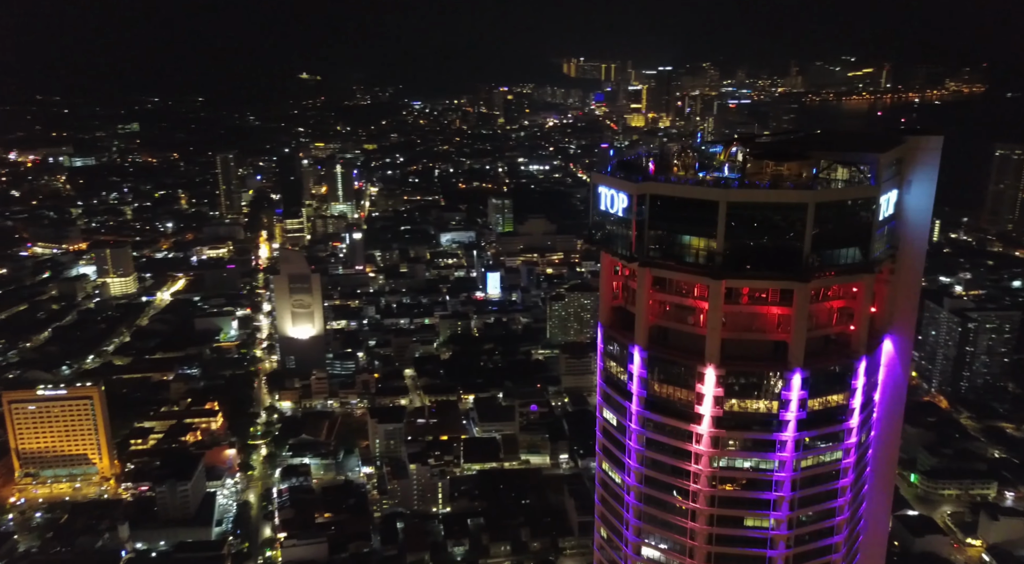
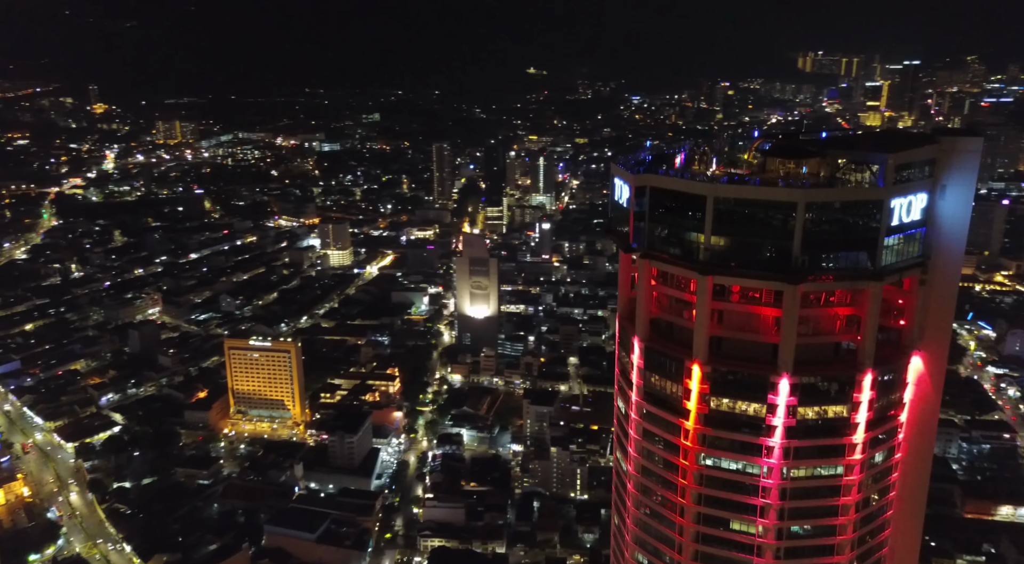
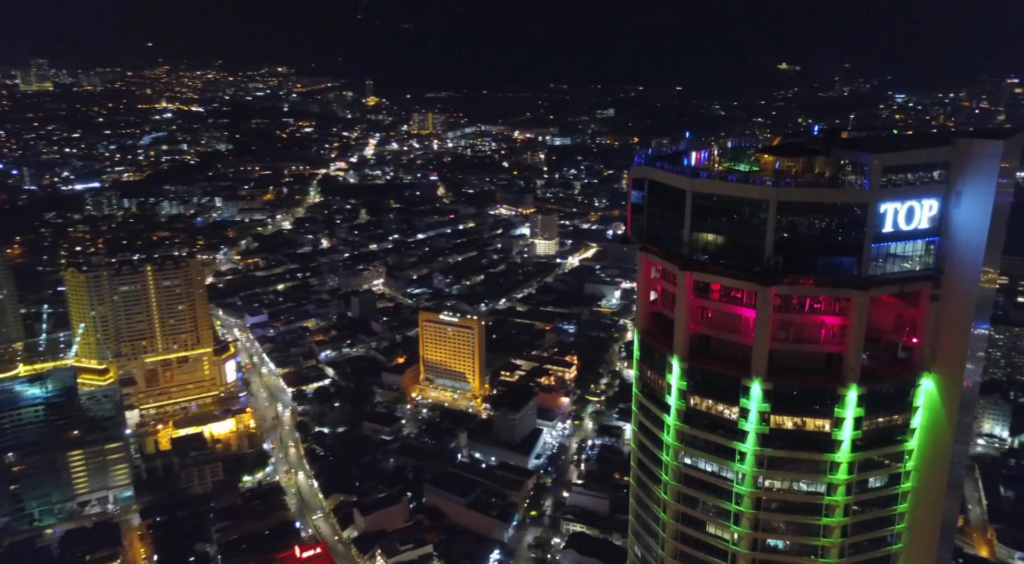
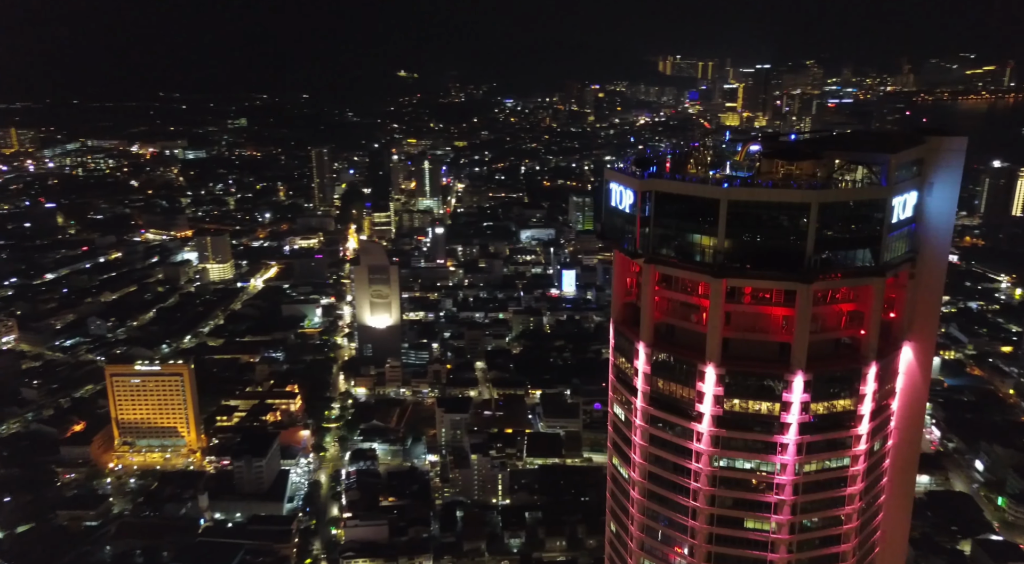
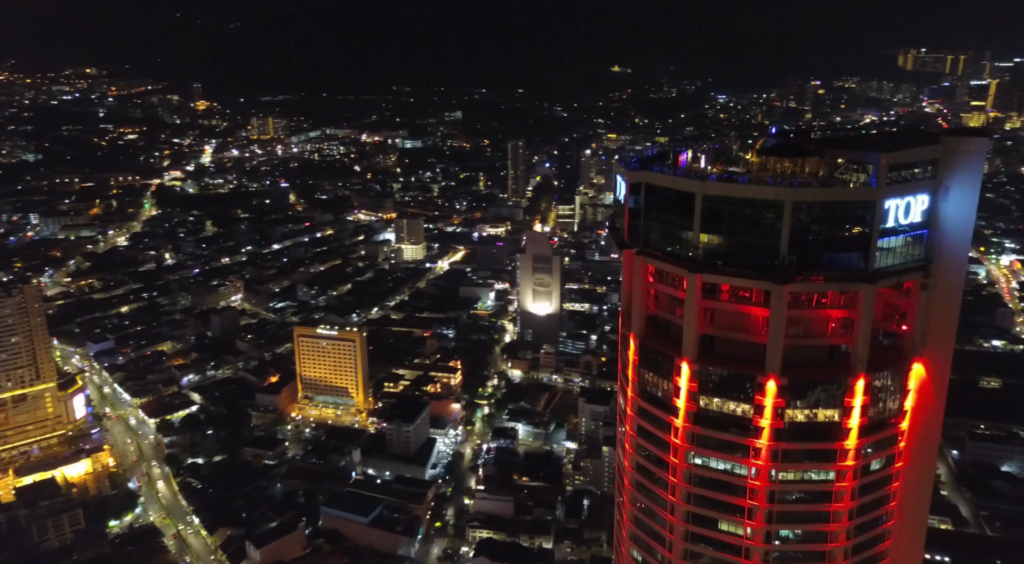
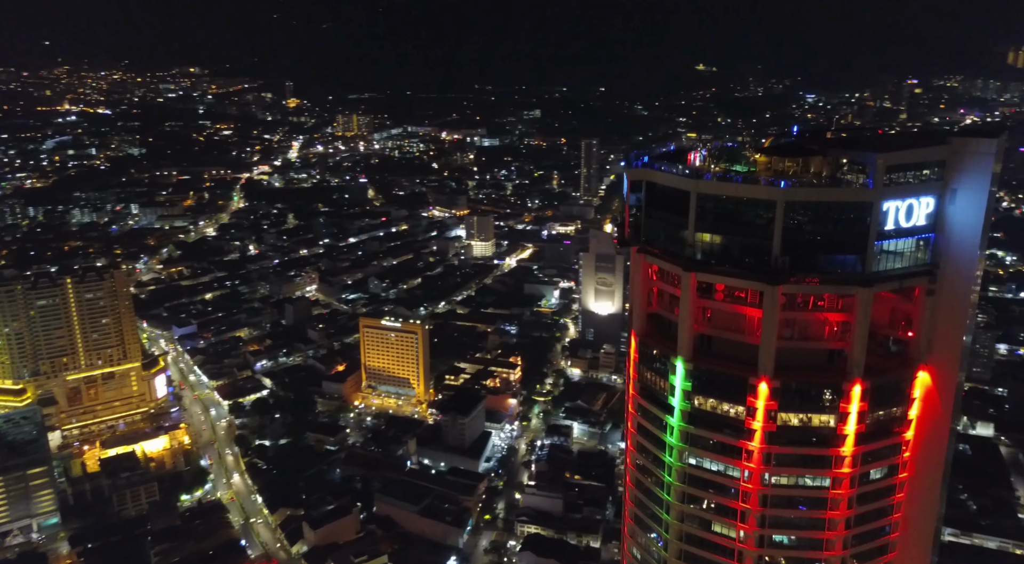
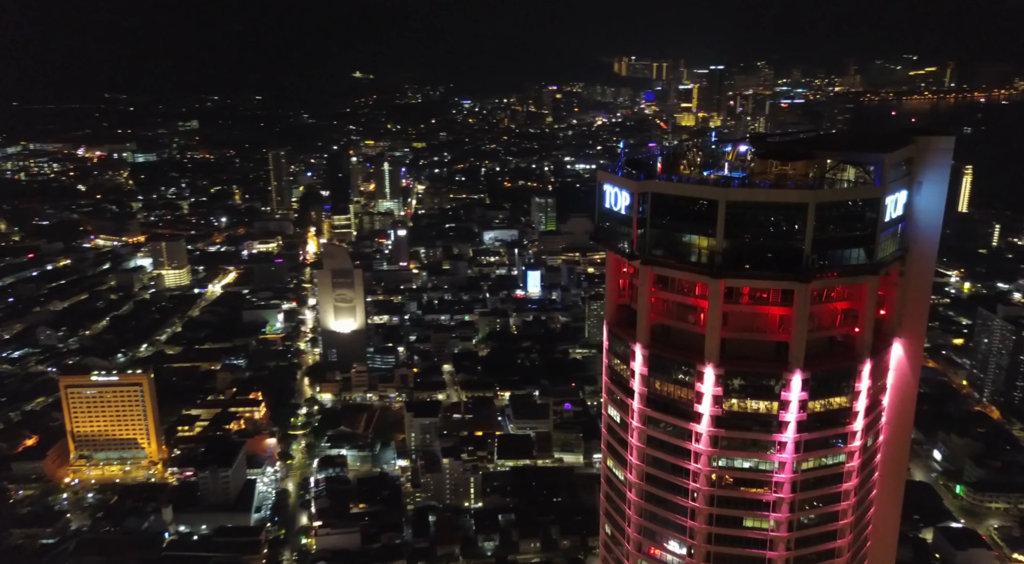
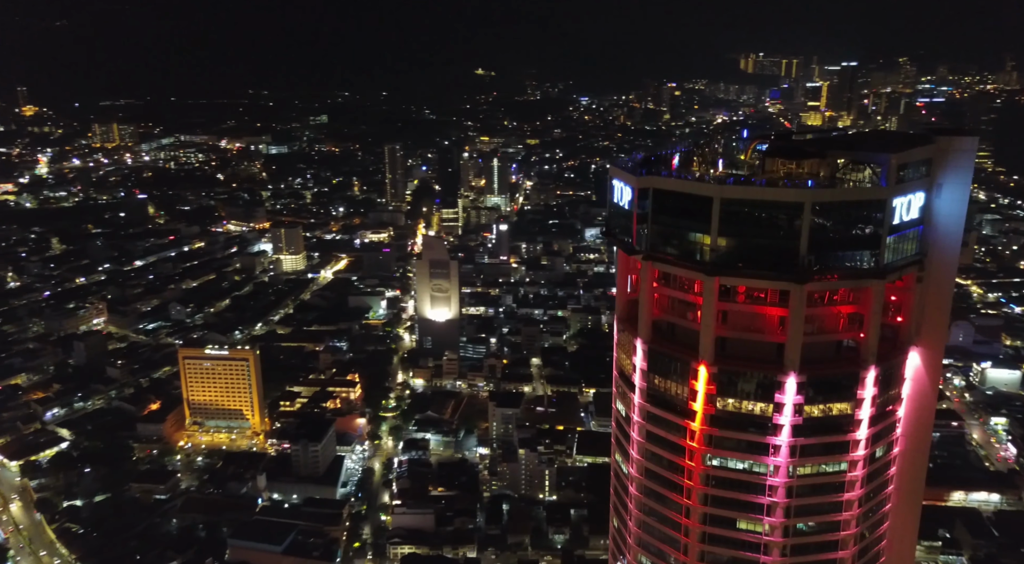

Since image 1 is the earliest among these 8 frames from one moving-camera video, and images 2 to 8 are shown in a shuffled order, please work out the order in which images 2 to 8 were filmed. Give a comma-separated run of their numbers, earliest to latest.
7, 4, 8, 2, 5, 6, 3
